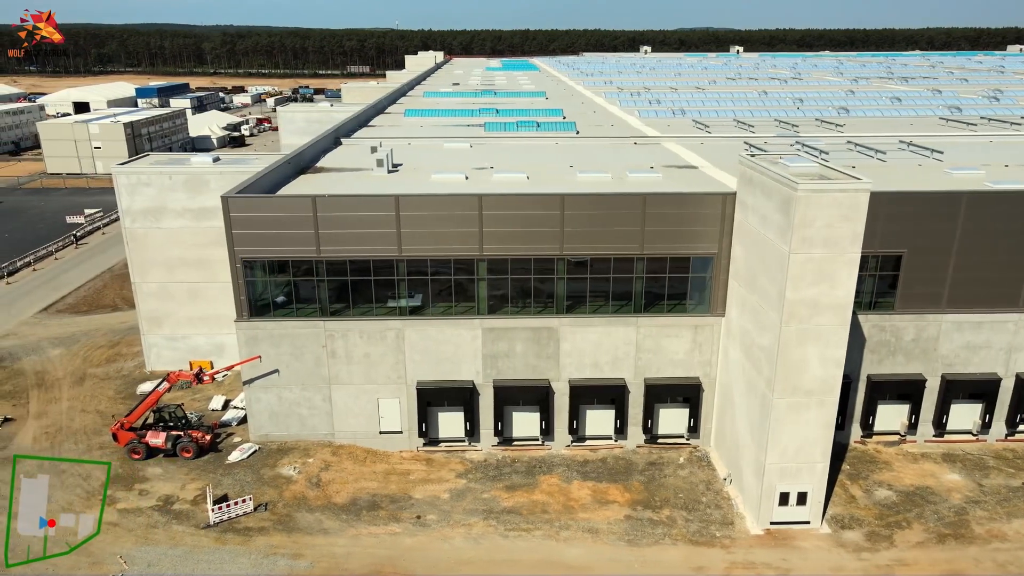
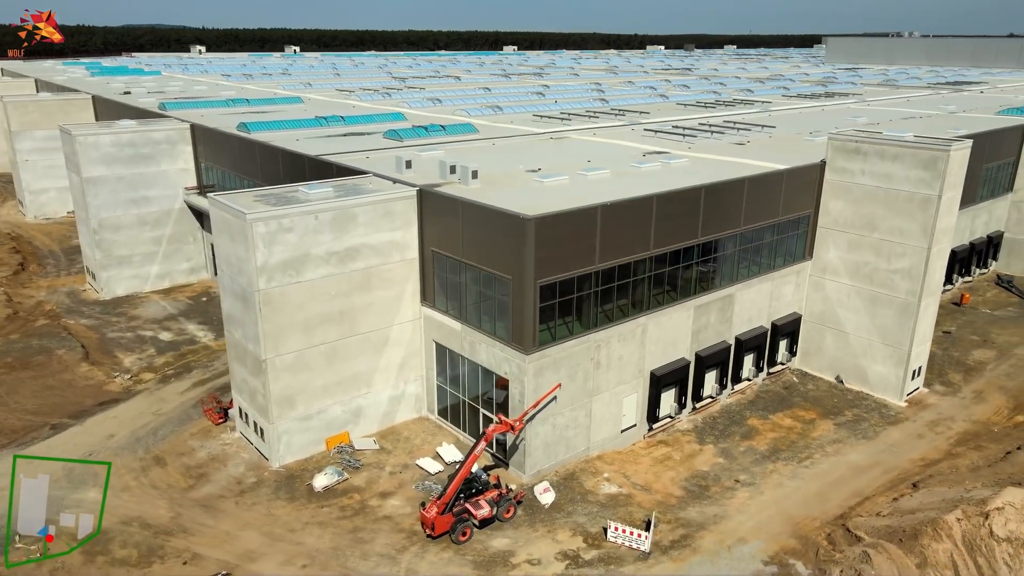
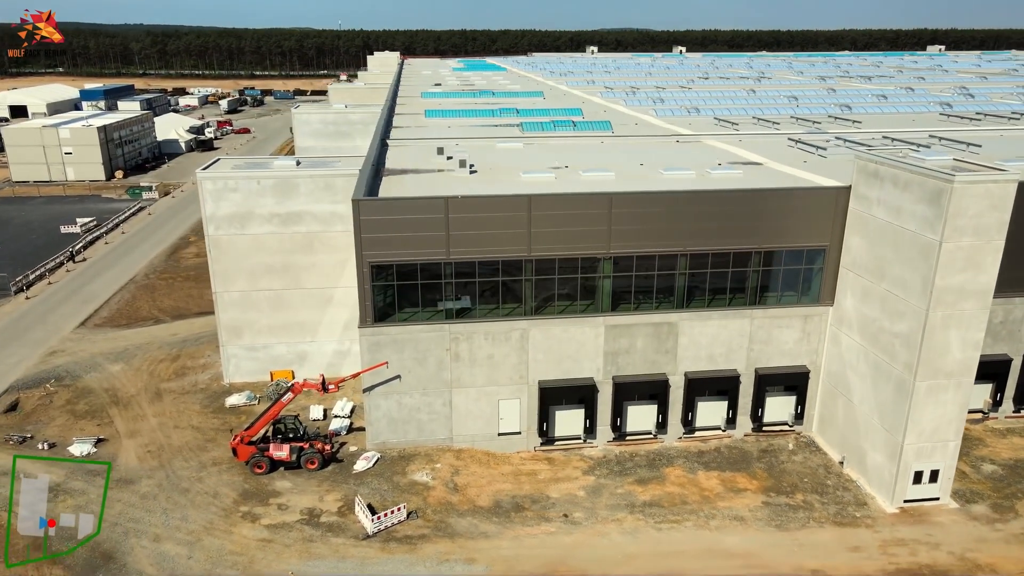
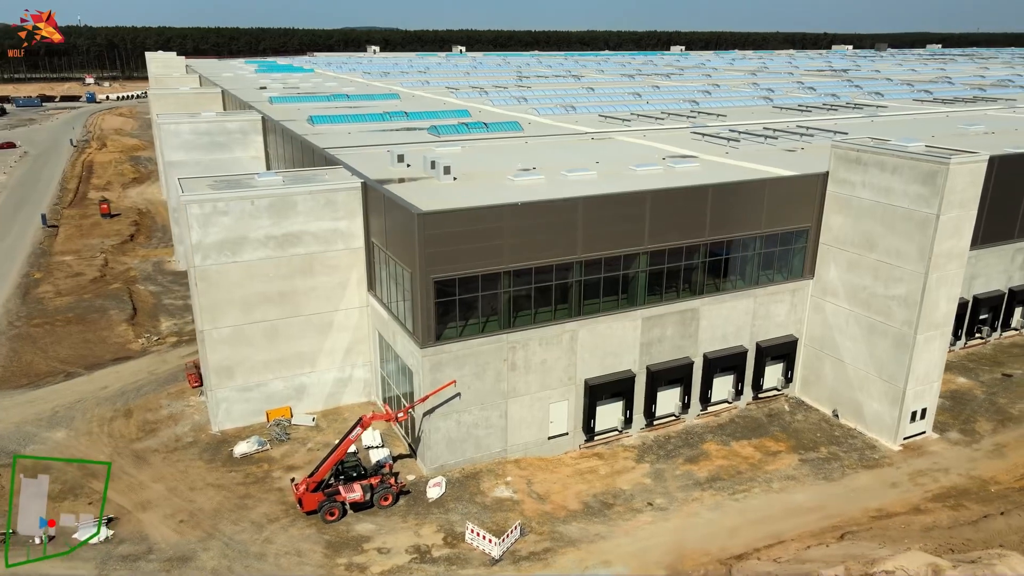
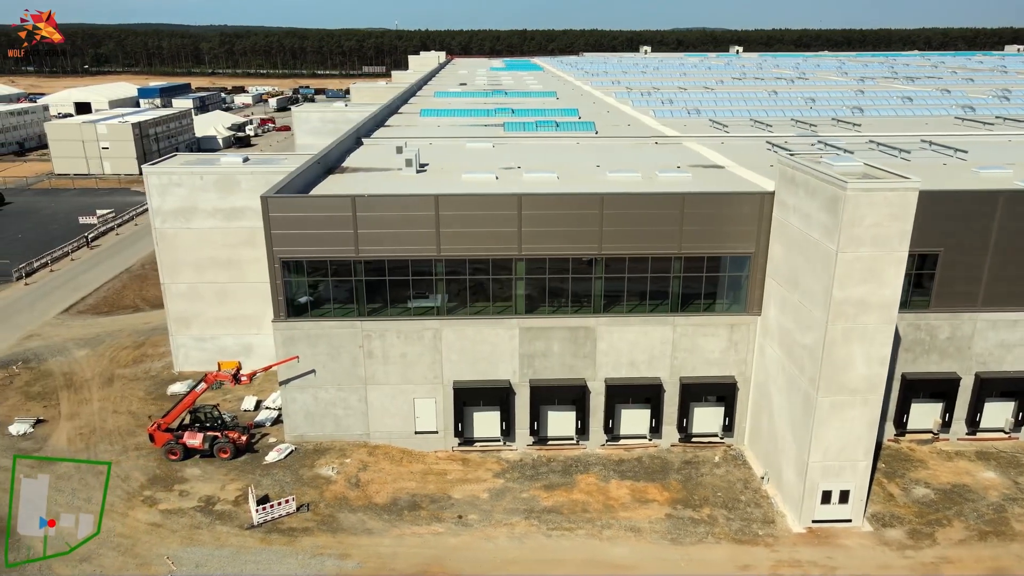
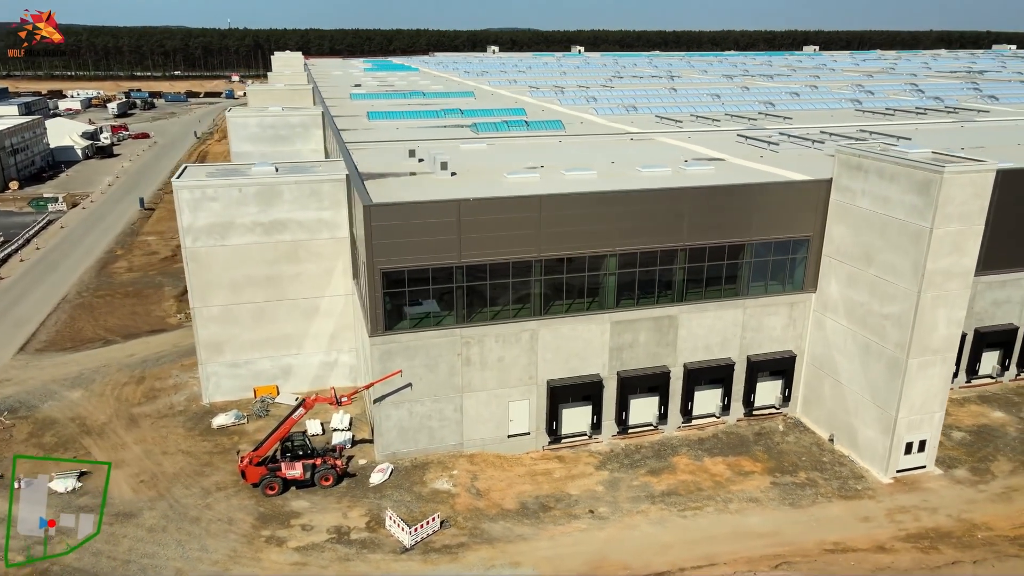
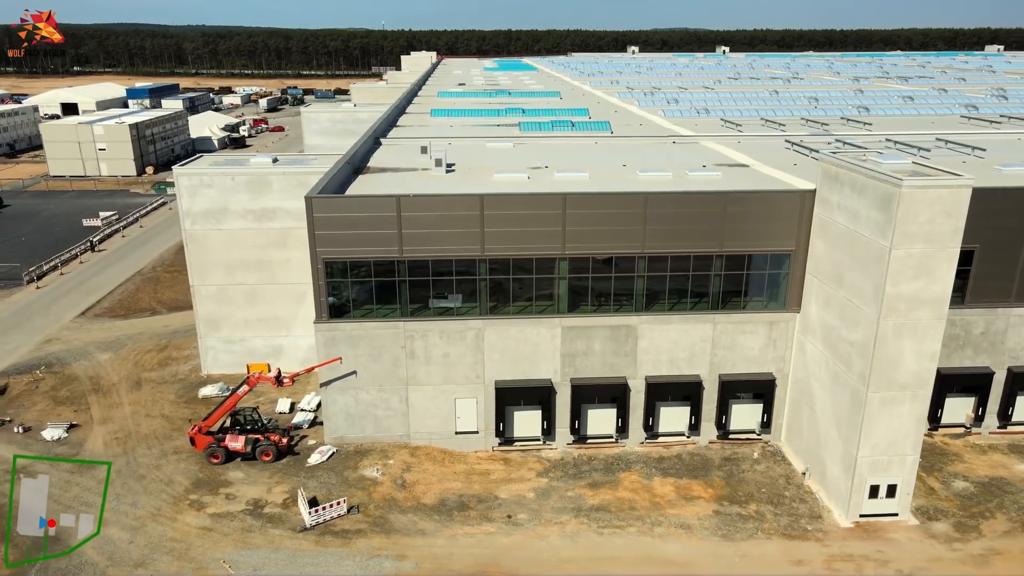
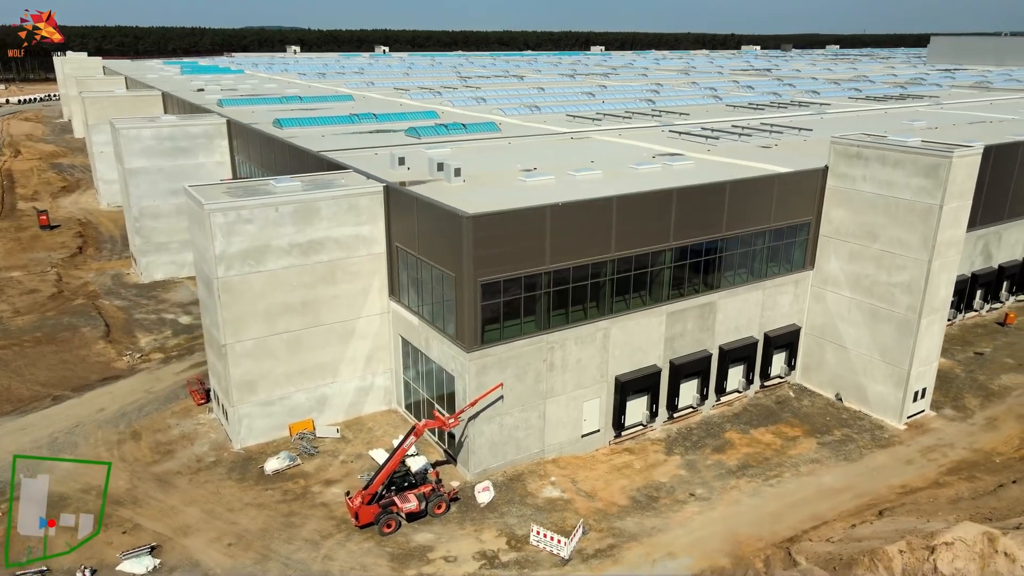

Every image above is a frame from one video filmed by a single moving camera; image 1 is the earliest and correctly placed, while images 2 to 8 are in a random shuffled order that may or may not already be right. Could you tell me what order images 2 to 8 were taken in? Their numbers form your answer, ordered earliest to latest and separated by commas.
5, 7, 3, 6, 4, 8, 2
